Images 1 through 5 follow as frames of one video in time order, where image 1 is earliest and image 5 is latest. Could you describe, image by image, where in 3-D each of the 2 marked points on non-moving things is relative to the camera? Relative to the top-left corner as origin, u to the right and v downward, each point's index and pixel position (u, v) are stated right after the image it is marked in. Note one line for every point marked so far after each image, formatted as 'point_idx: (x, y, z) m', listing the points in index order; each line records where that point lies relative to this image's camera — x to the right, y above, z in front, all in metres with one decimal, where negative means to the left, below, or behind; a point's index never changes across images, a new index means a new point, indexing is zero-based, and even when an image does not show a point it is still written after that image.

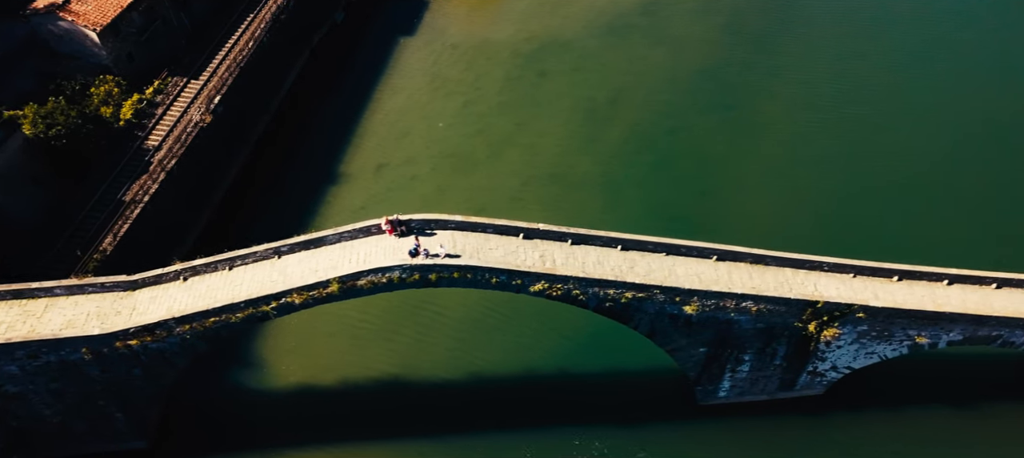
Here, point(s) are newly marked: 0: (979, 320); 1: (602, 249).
0: (+10.8, -2.1, +19.7) m
1: (+2.0, -0.5, +20.0) m
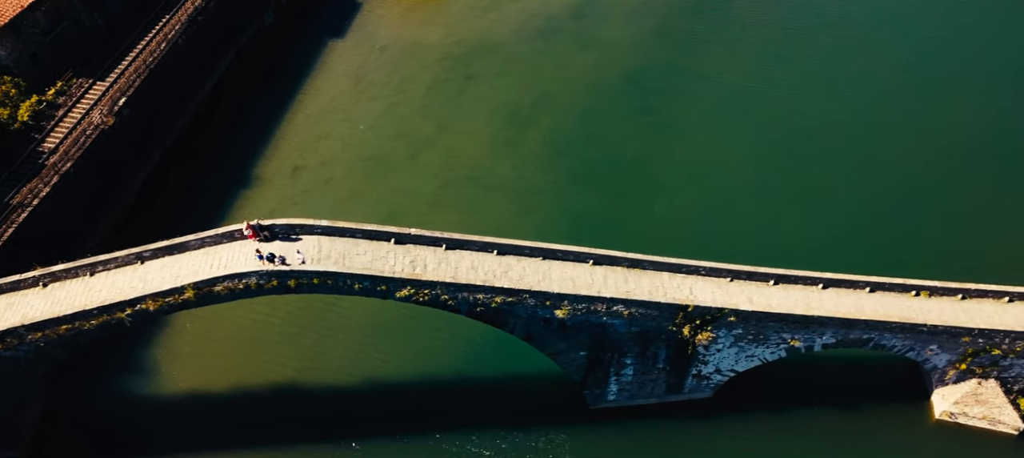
0: (+7.9, -2.2, +20.1) m
1: (-0.9, -0.6, +20.1) m
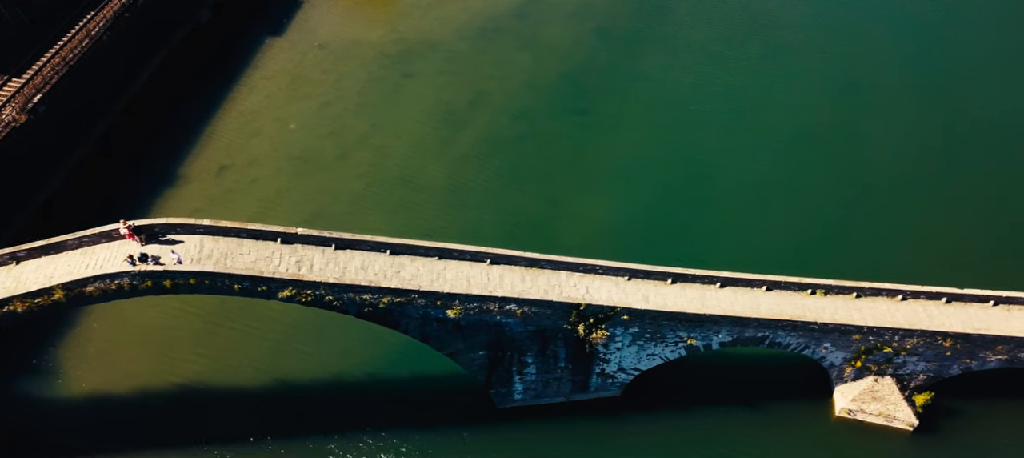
0: (+5.4, -2.2, +20.3) m
1: (-3.3, -0.6, +20.0) m
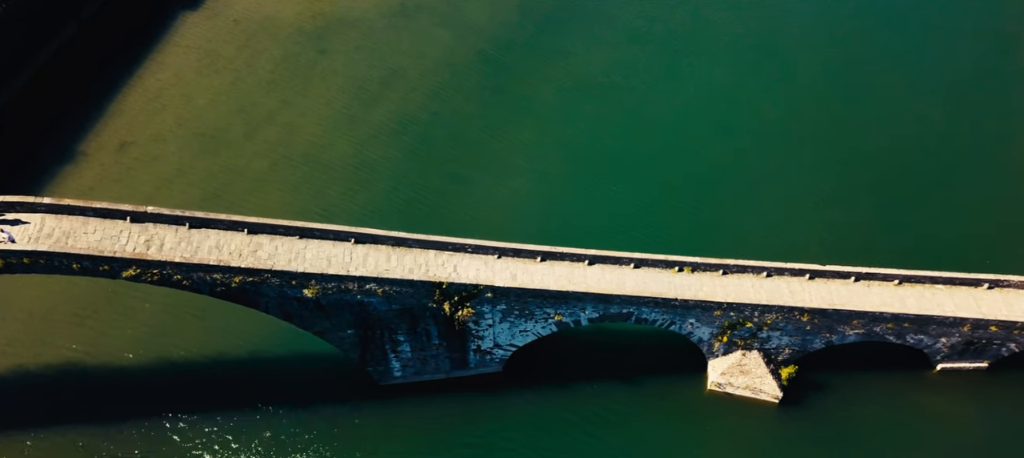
0: (+2.2, -1.7, +20.6) m
1: (-6.5, -0.1, +19.9) m
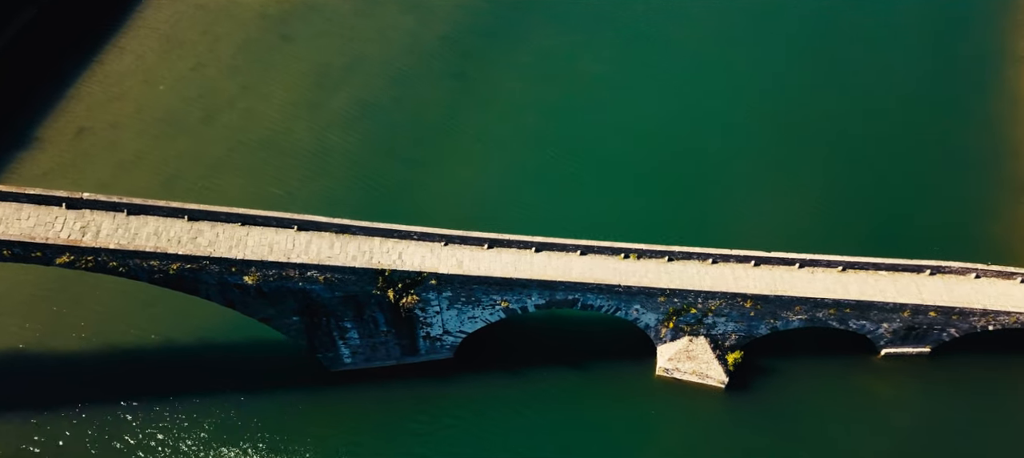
0: (+0.9, -1.4, +20.7) m
1: (-7.9, +0.2, +19.8) m
